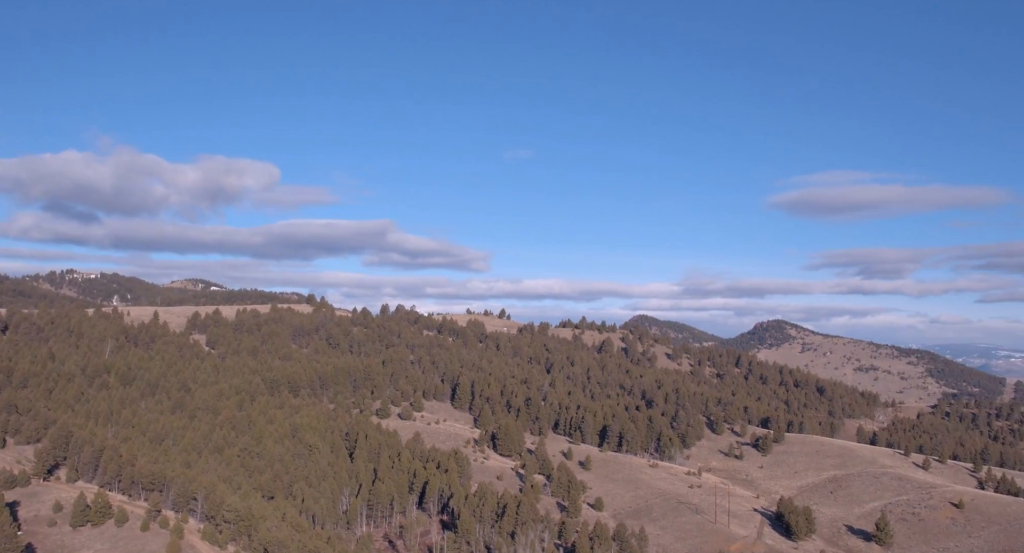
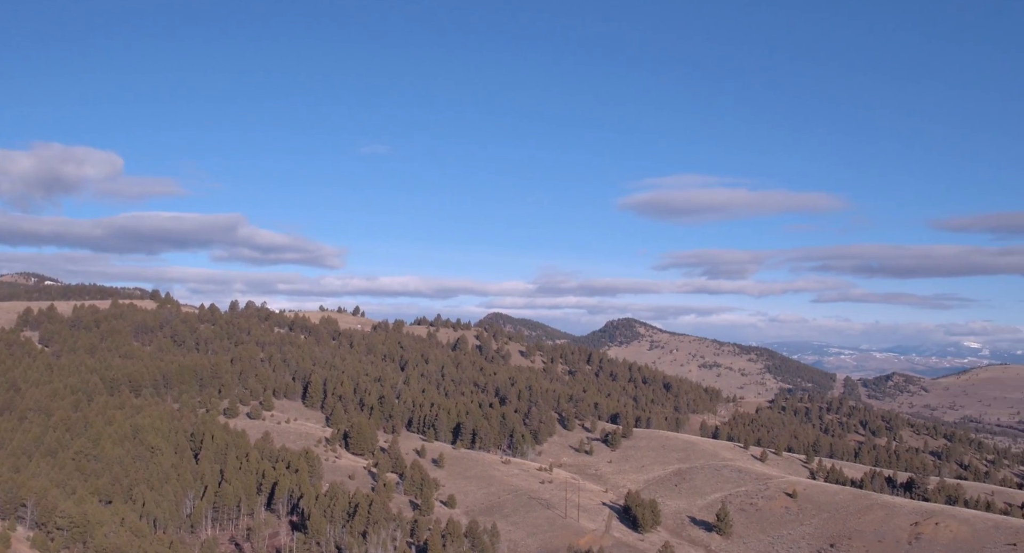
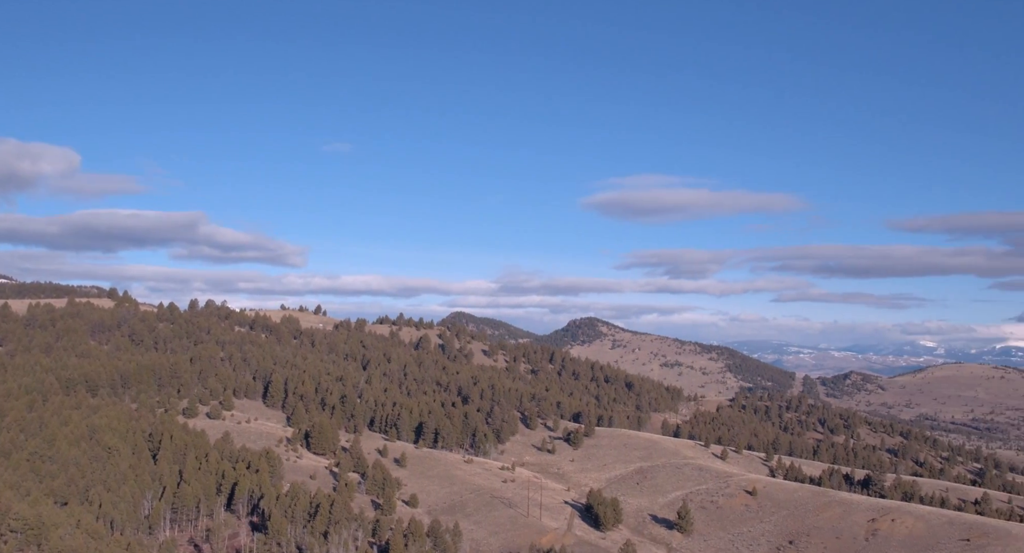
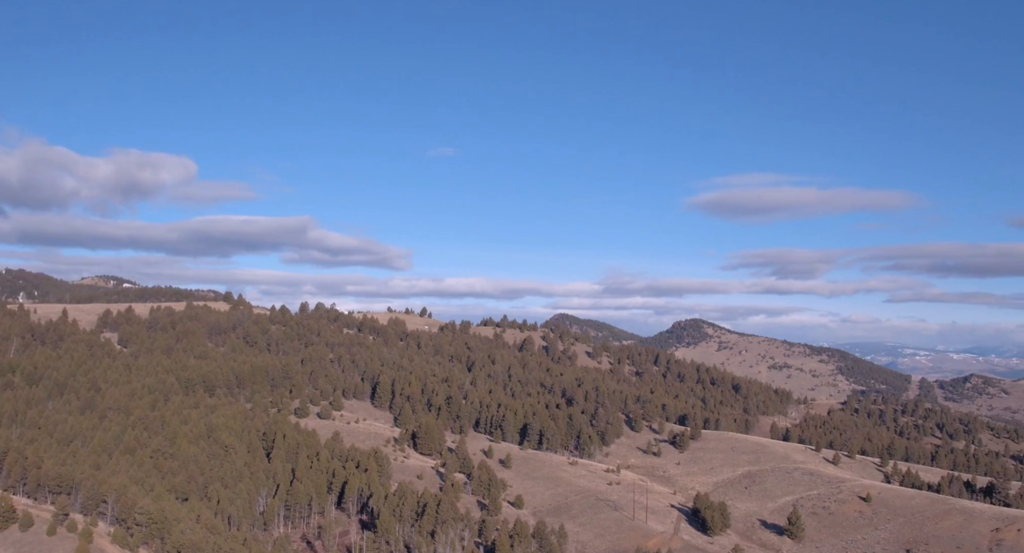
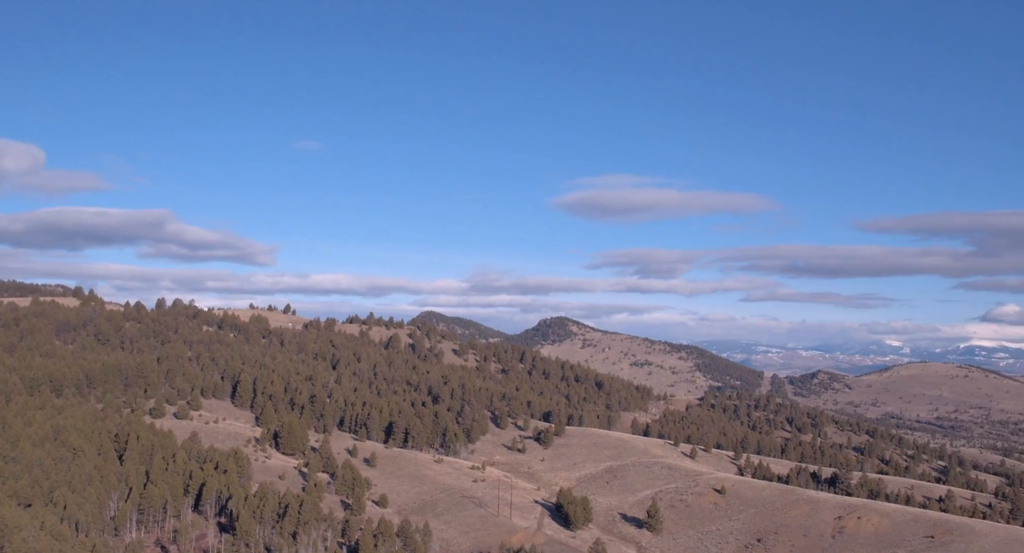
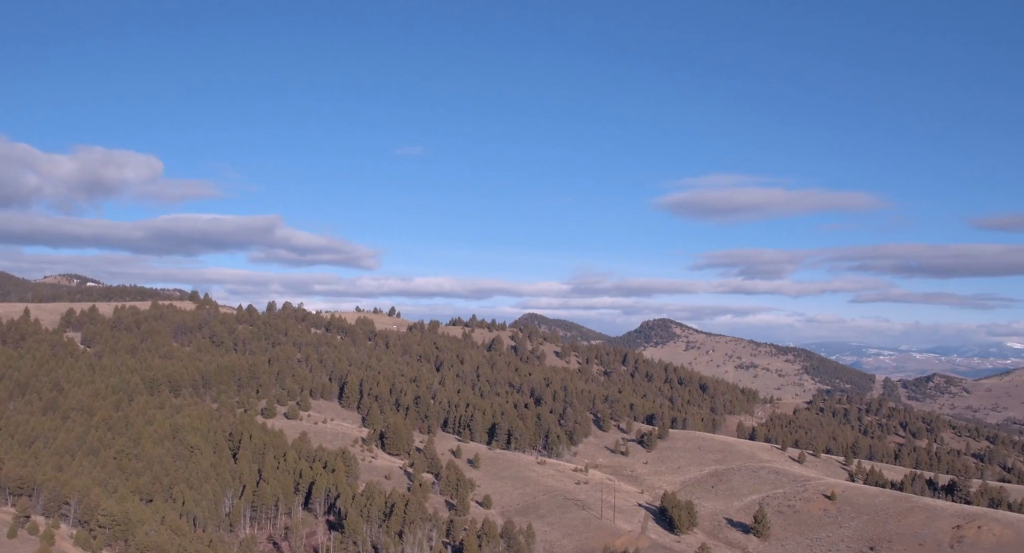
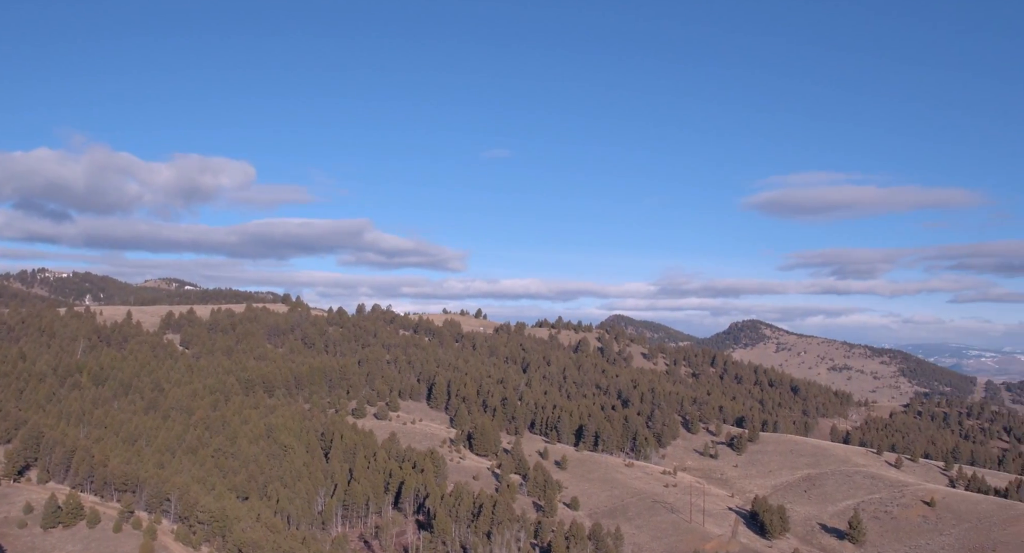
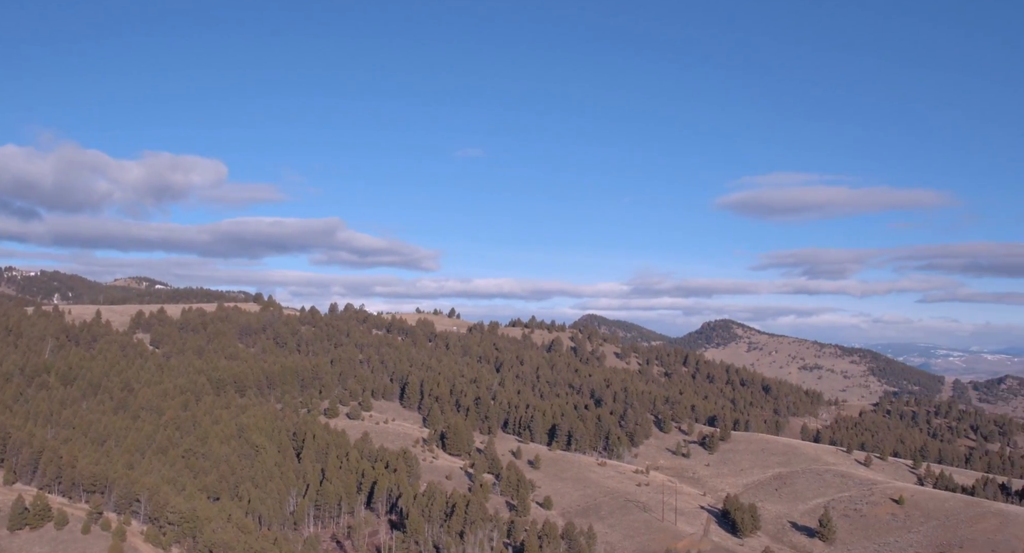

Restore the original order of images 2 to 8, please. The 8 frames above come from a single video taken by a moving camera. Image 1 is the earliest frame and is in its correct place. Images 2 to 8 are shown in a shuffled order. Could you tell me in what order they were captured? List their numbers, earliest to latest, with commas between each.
7, 8, 4, 6, 2, 3, 5
